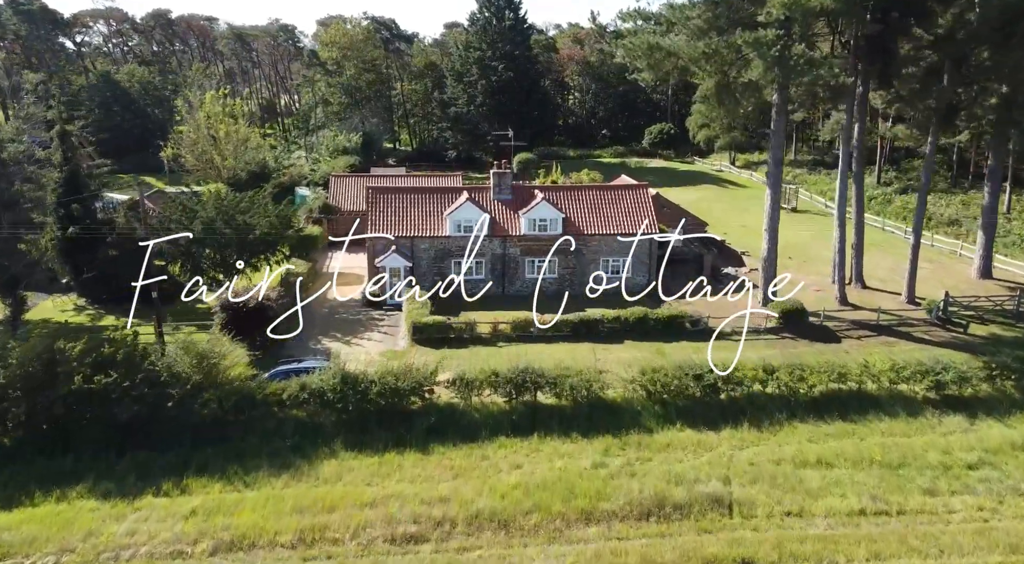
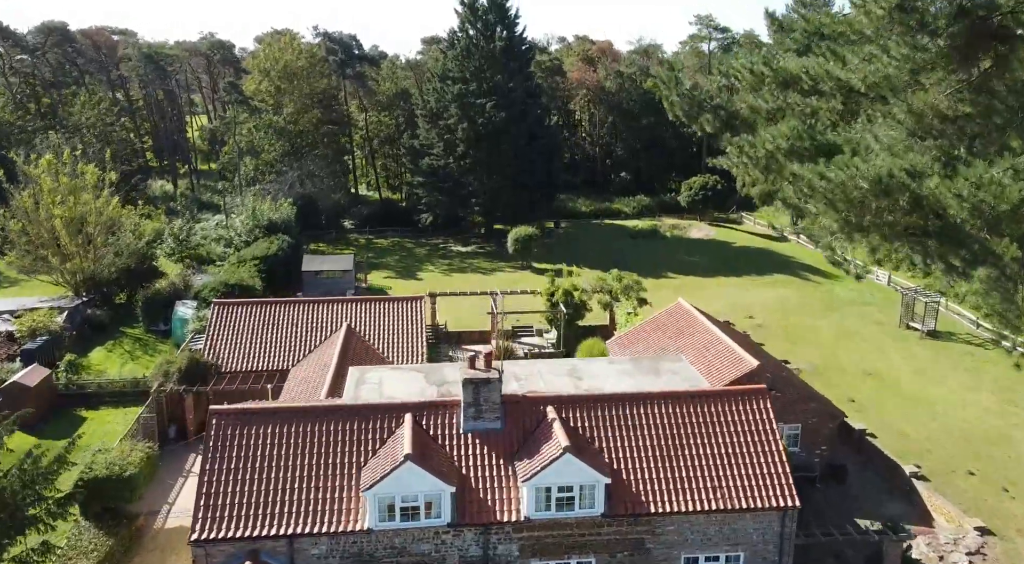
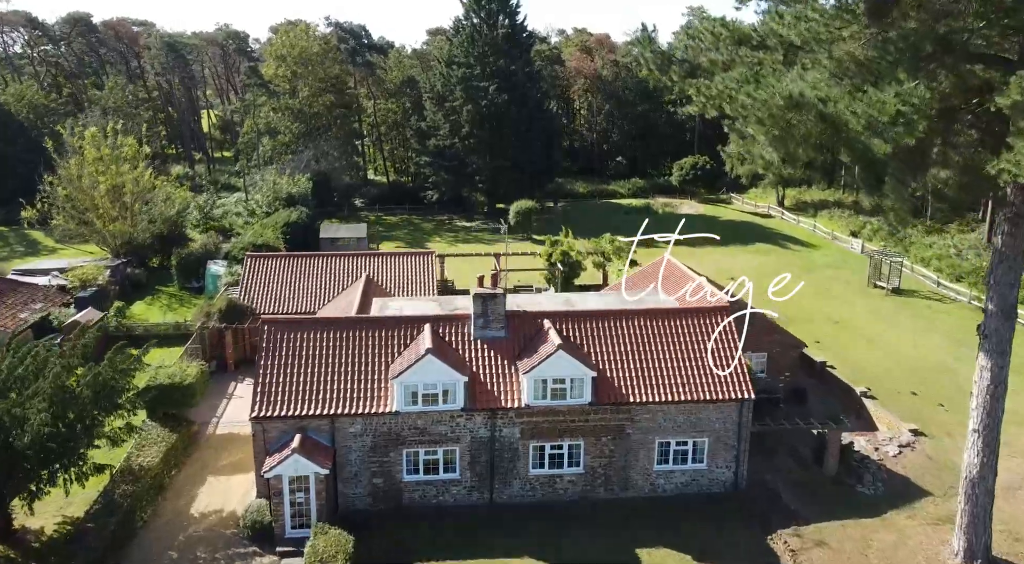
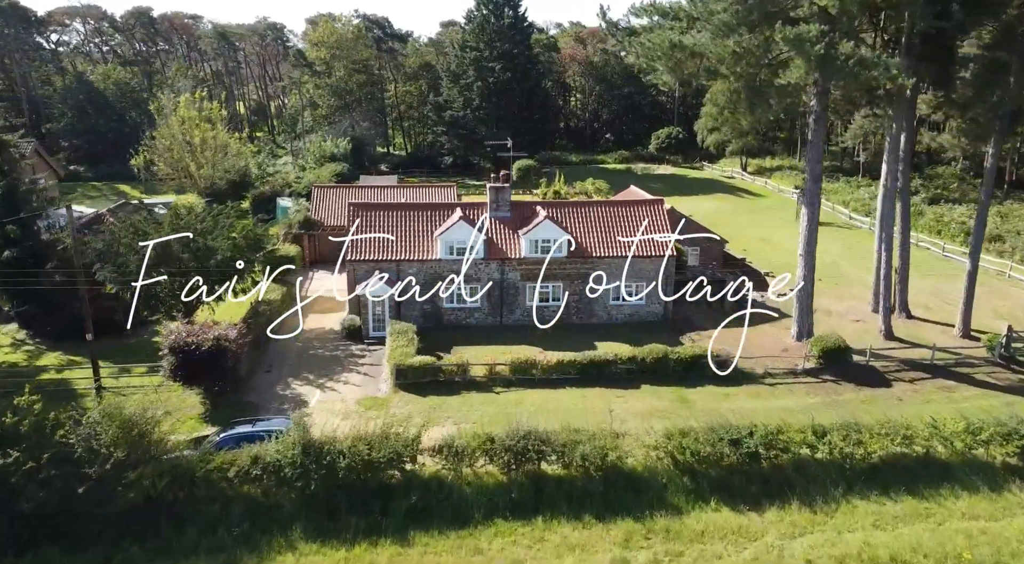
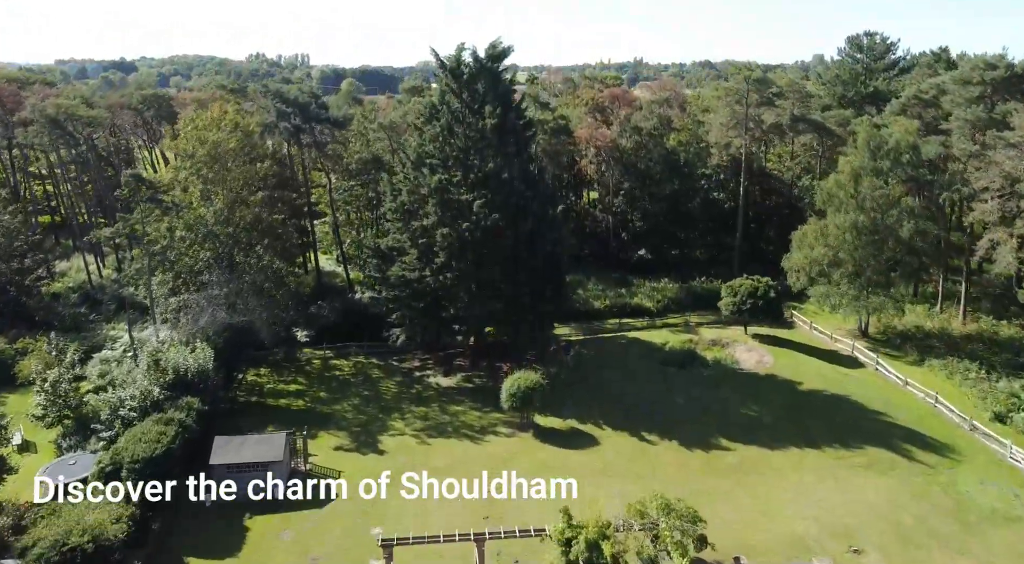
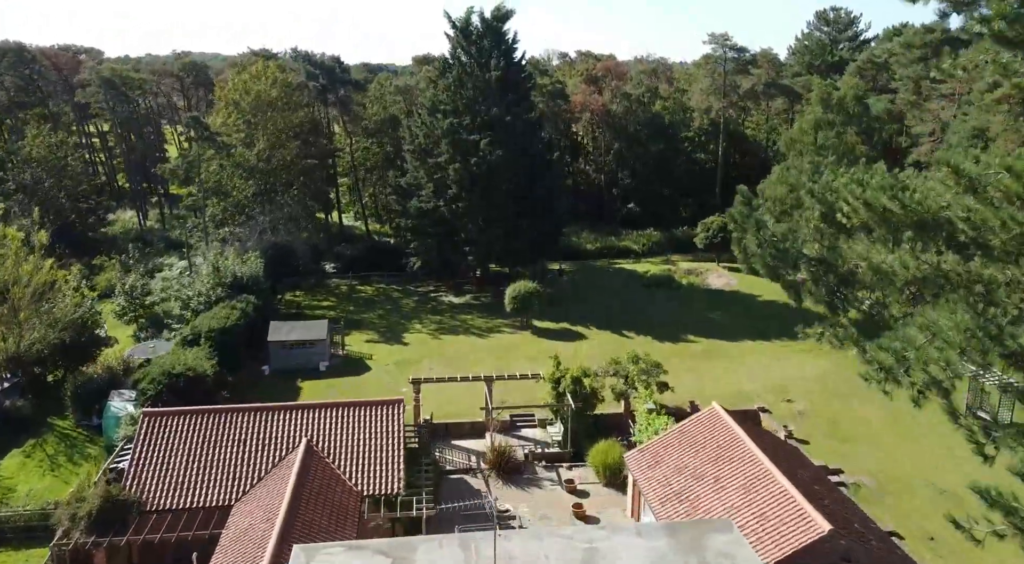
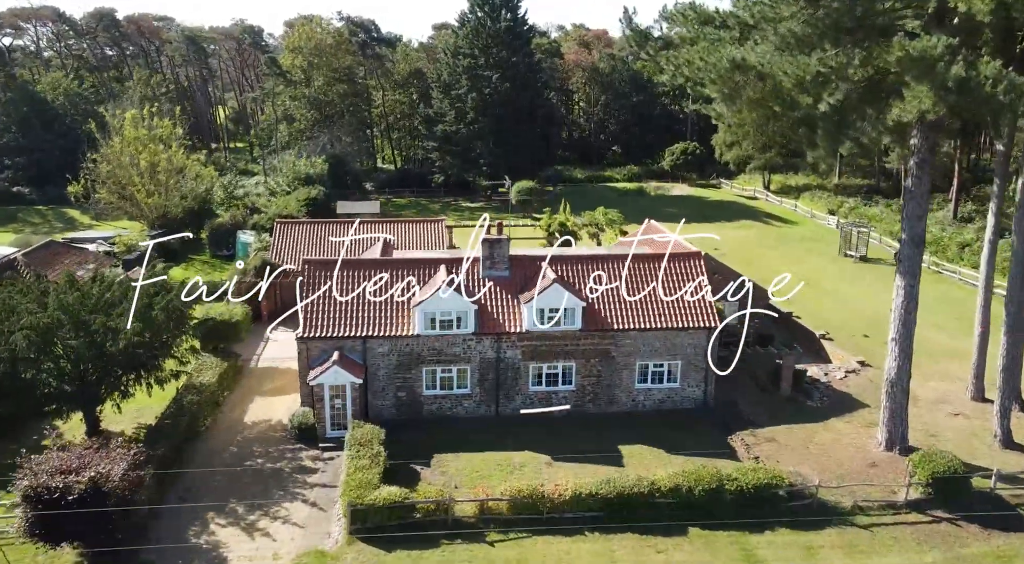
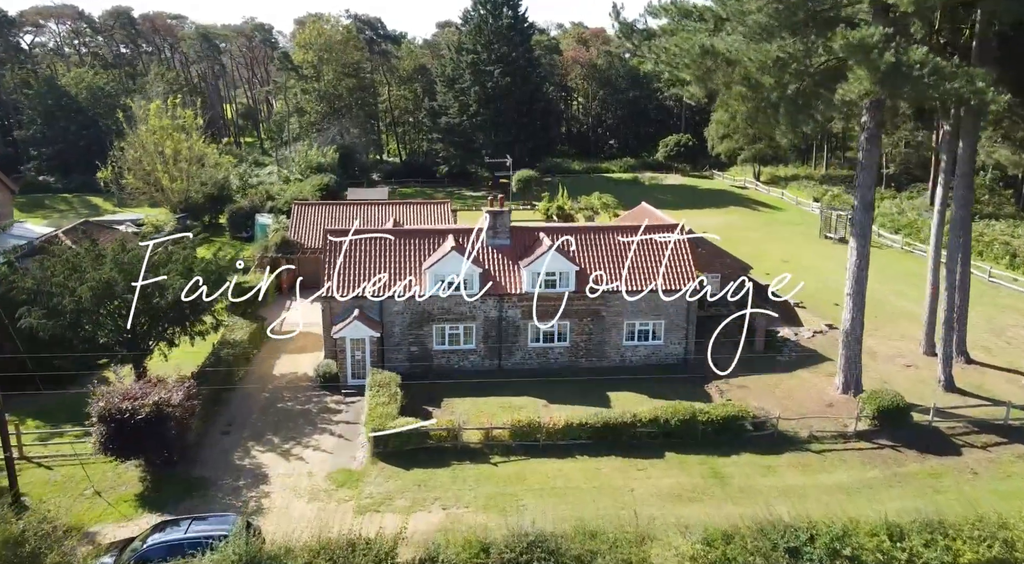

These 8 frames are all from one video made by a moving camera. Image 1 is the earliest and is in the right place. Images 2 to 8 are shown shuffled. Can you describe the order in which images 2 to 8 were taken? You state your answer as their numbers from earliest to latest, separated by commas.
4, 8, 7, 3, 2, 6, 5
